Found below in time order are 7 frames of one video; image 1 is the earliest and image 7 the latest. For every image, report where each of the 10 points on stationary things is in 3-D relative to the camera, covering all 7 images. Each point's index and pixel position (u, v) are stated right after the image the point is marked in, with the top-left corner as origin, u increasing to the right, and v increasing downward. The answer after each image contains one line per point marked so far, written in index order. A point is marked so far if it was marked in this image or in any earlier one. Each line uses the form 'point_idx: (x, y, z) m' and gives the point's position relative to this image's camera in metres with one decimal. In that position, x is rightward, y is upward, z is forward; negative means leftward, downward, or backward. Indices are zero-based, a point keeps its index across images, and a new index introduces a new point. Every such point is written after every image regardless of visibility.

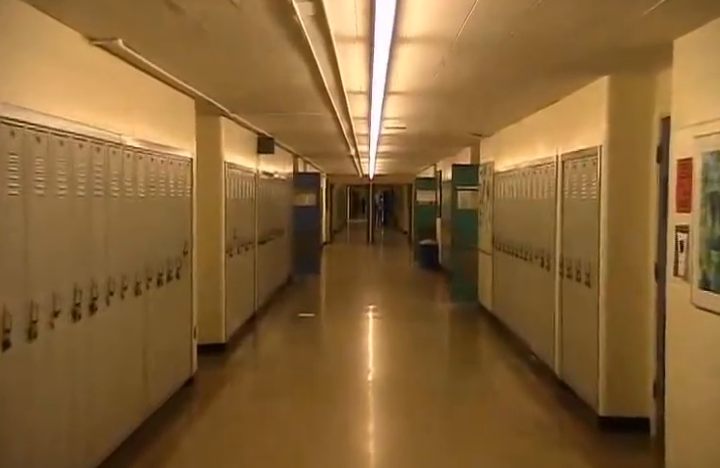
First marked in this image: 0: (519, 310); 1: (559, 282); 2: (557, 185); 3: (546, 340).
0: (+1.8, -0.8, +6.5) m
1: (+1.6, -0.4, +4.8) m
2: (+1.6, +0.4, +4.8) m
3: (+1.7, -0.9, +5.3) m
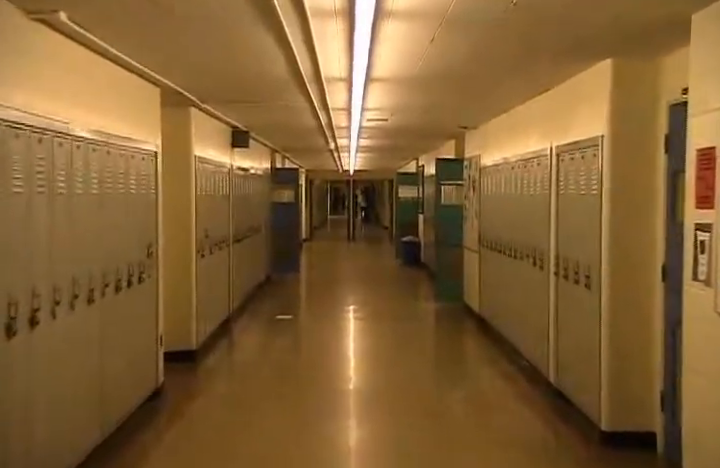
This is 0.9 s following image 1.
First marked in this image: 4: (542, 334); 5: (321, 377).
0: (+1.6, -0.8, +6.2) m
1: (+1.5, -0.4, +4.5) m
2: (+1.5, +0.4, +4.5) m
3: (+1.5, -0.9, +5.0) m
4: (+1.5, -0.8, +4.9) m
5: (-0.4, -1.3, +5.7) m
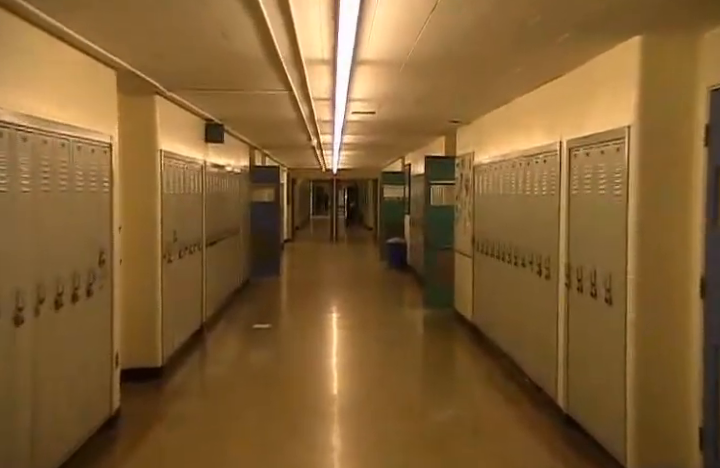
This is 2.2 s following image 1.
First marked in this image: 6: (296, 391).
0: (+1.4, -0.8, +5.7) m
1: (+1.4, -0.4, +4.0) m
2: (+1.4, +0.4, +4.0) m
3: (+1.4, -1.0, +4.5) m
4: (+1.4, -0.9, +4.4) m
5: (-0.5, -1.4, +5.2) m
6: (-0.6, -1.4, +5.2) m
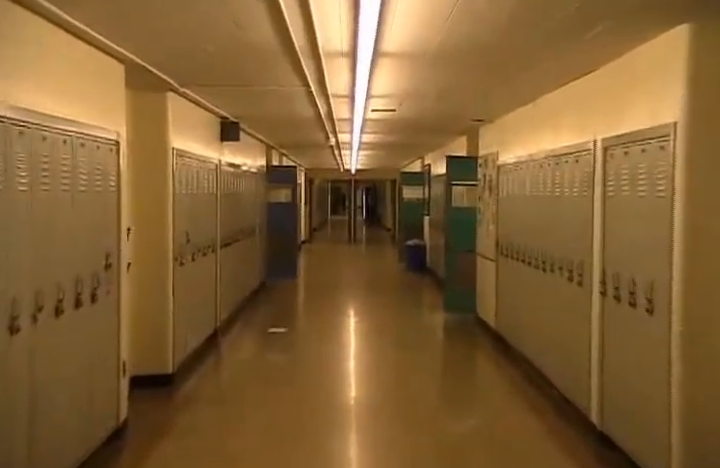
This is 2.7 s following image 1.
0: (+1.6, -0.9, +5.4) m
1: (+1.5, -0.4, +3.7) m
2: (+1.5, +0.4, +3.7) m
3: (+1.6, -1.0, +4.3) m
4: (+1.5, -0.9, +4.2) m
5: (-0.3, -1.4, +4.9) m
6: (-0.4, -1.4, +5.0) m
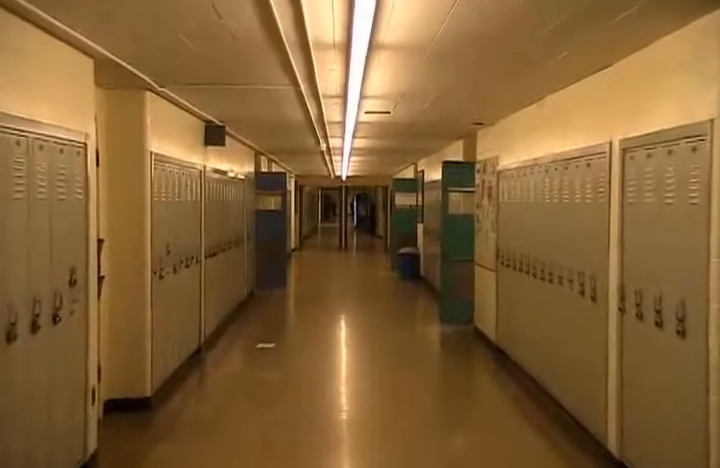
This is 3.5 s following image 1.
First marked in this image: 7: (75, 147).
0: (+1.5, -1.0, +5.1) m
1: (+1.5, -0.5, +3.4) m
2: (+1.5, +0.3, +3.4) m
3: (+1.5, -1.1, +3.9) m
4: (+1.5, -1.0, +3.8) m
5: (-0.4, -1.5, +4.6) m
6: (-0.5, -1.5, +4.7) m
7: (-1.6, +0.5, +3.2) m
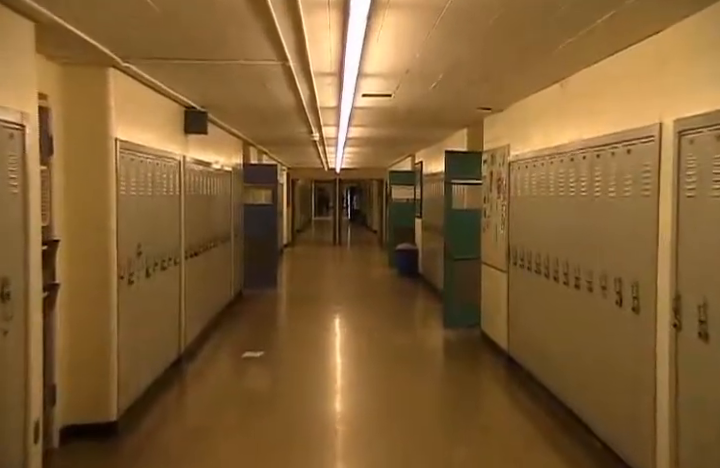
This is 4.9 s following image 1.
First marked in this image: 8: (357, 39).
0: (+1.5, -0.9, +4.5) m
1: (+1.5, -0.5, +2.8) m
2: (+1.5, +0.3, +2.9) m
3: (+1.5, -1.0, +3.4) m
4: (+1.5, -1.0, +3.3) m
5: (-0.4, -1.5, +4.0) m
6: (-0.5, -1.5, +4.1) m
7: (-1.6, +0.5, +2.6) m
8: (0.0, +1.1, +3.3) m
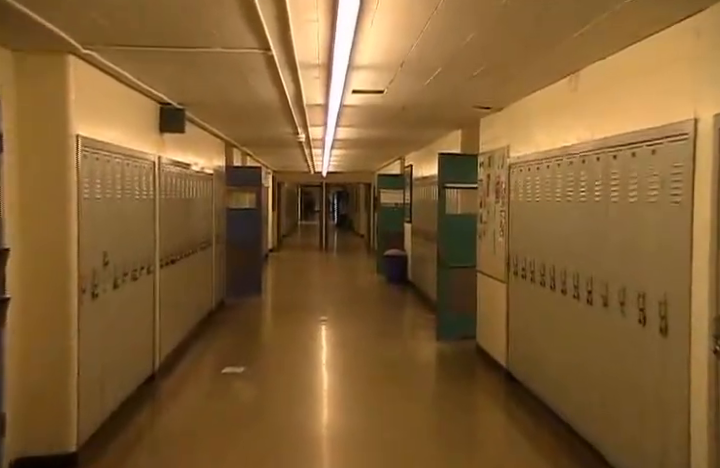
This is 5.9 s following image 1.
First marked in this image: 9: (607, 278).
0: (+1.4, -1.0, +4.2) m
1: (+1.4, -0.5, +2.5) m
2: (+1.4, +0.2, +2.5) m
3: (+1.5, -1.1, +3.0) m
4: (+1.5, -1.0, +2.9) m
5: (-0.5, -1.5, +3.6) m
6: (-0.5, -1.5, +3.7) m
7: (-1.6, +0.4, +2.2) m
8: (-0.1, +1.0, +2.9) m
9: (+1.4, -0.3, +3.5) m
